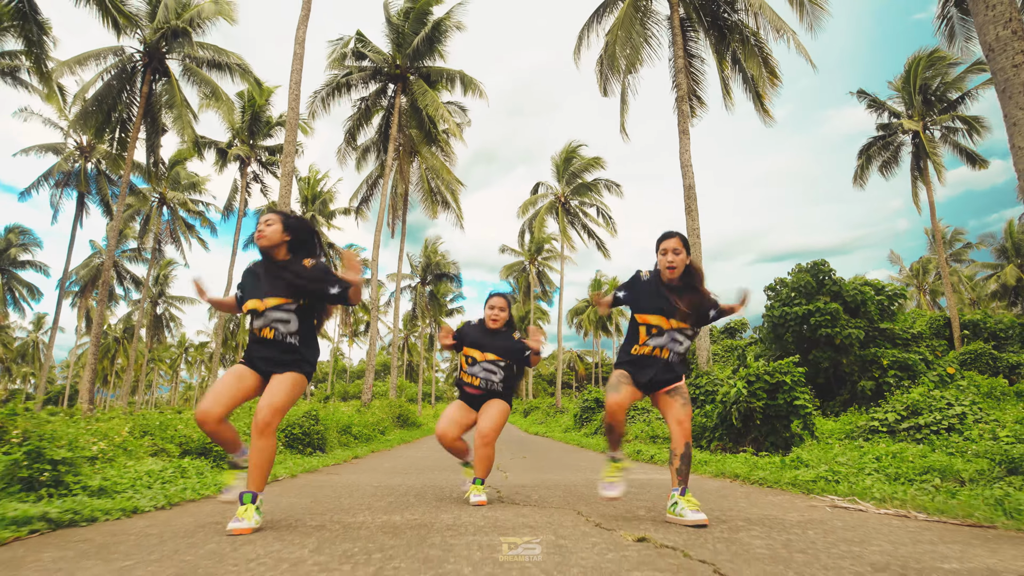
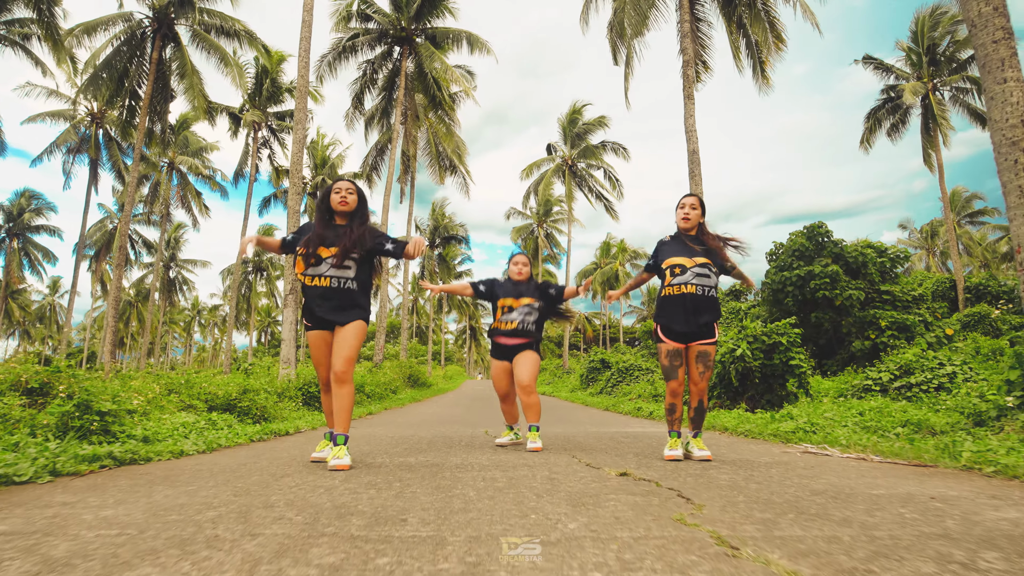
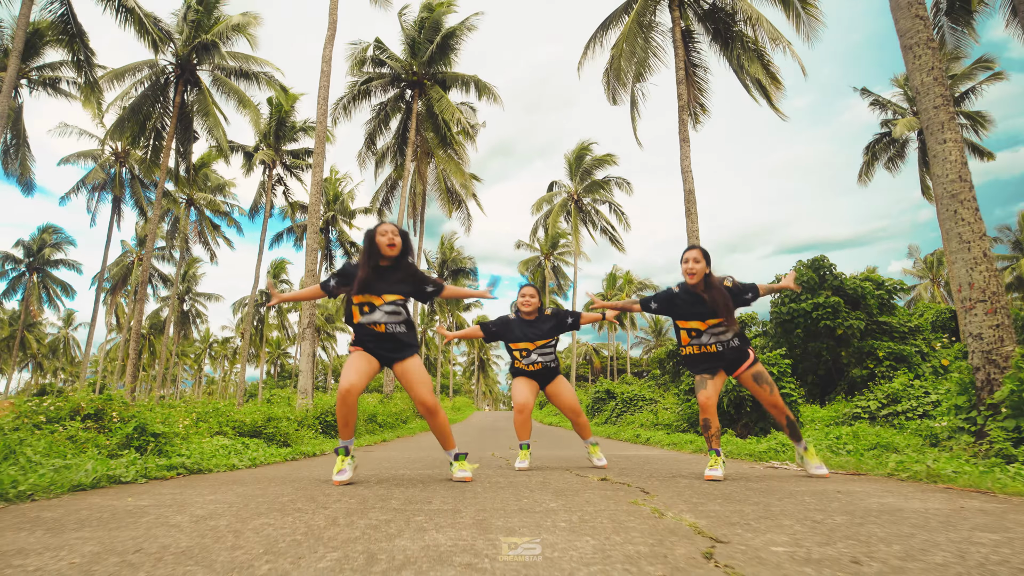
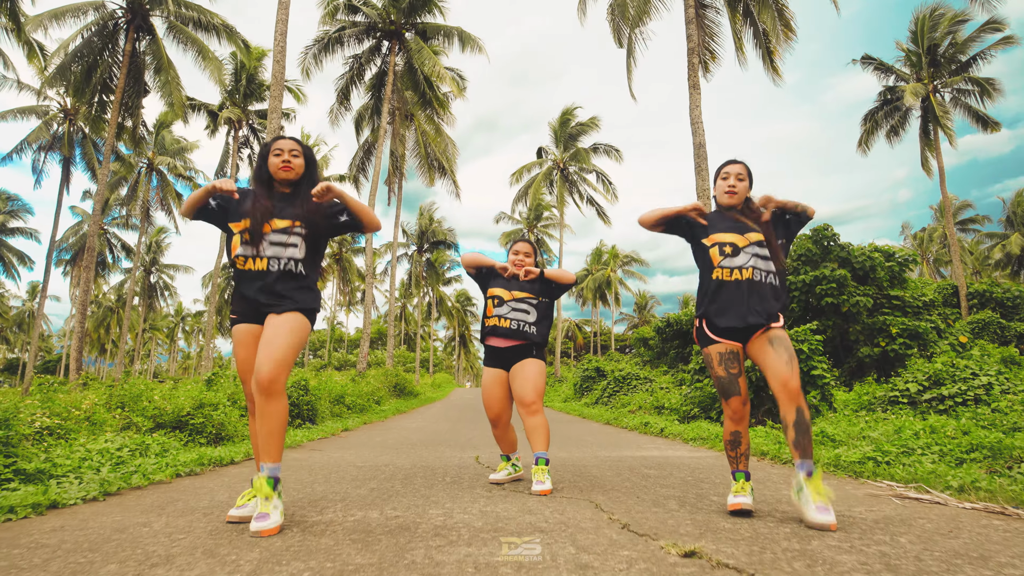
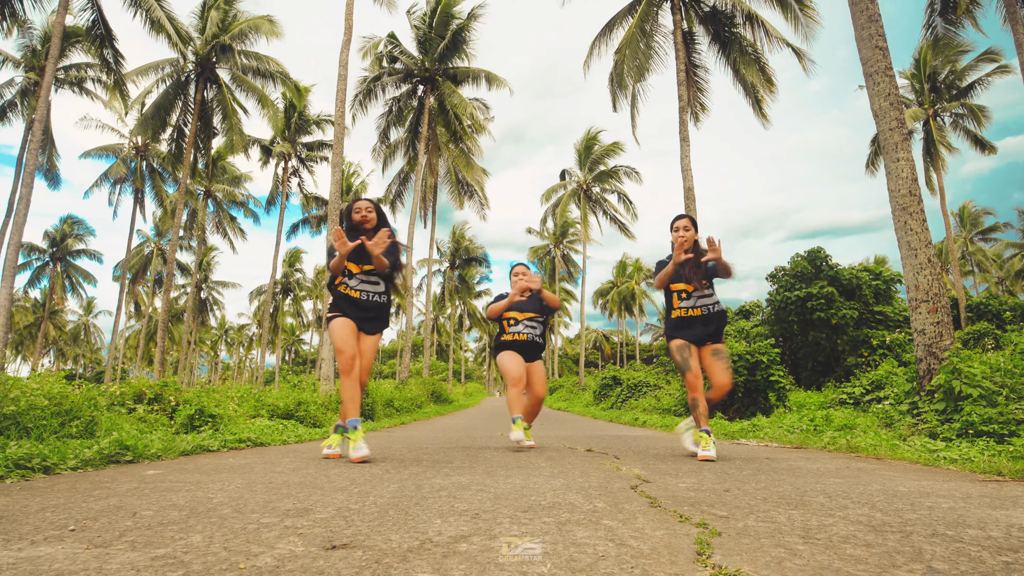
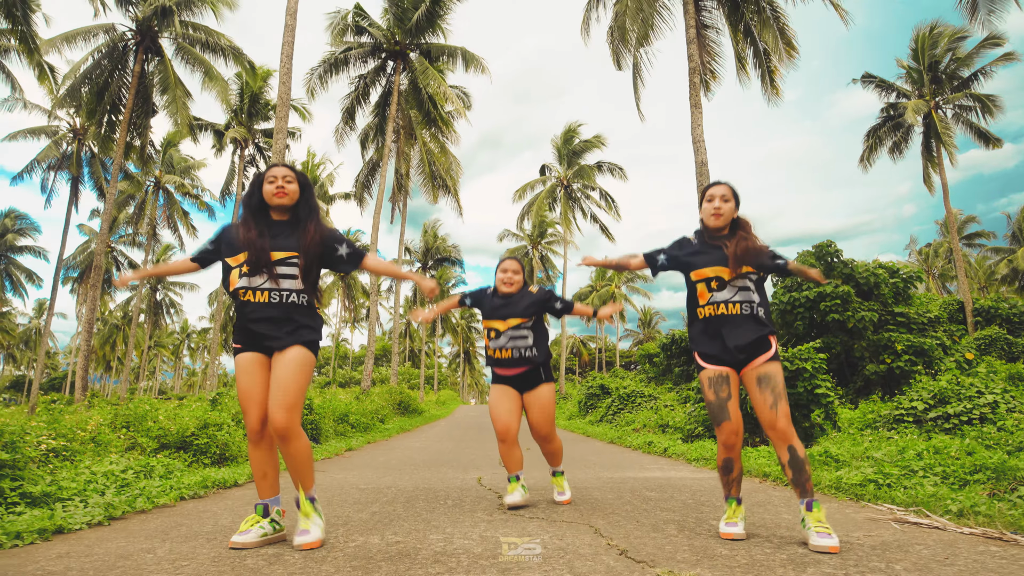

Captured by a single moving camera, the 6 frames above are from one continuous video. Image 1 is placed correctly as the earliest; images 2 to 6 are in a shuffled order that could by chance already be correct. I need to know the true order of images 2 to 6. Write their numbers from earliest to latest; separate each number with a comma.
3, 5, 2, 4, 6
